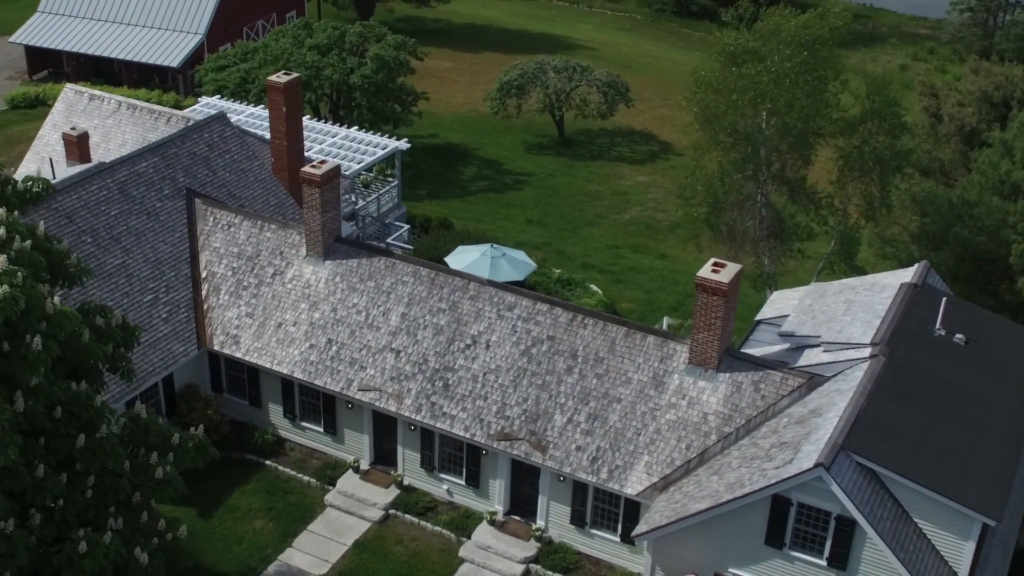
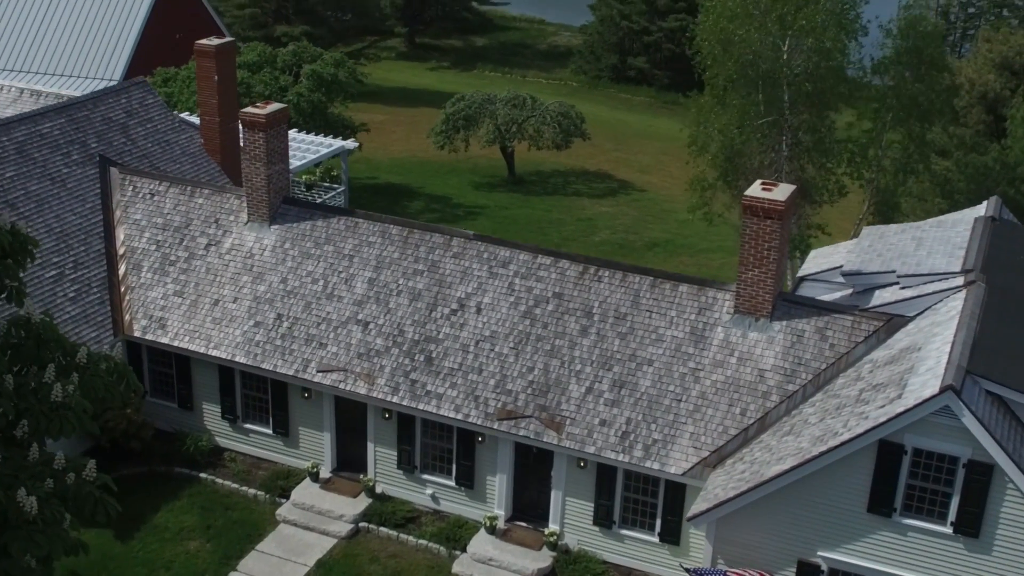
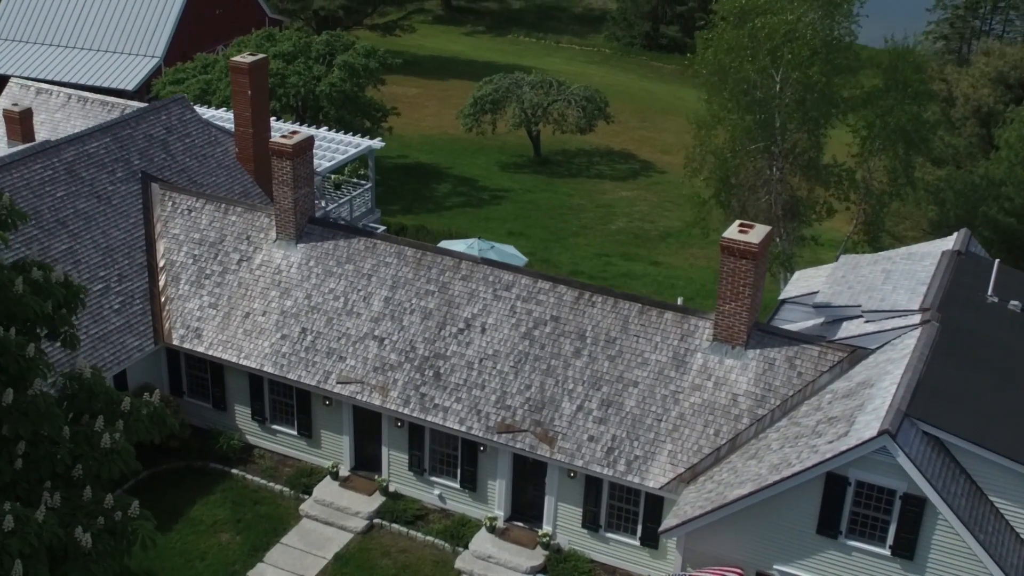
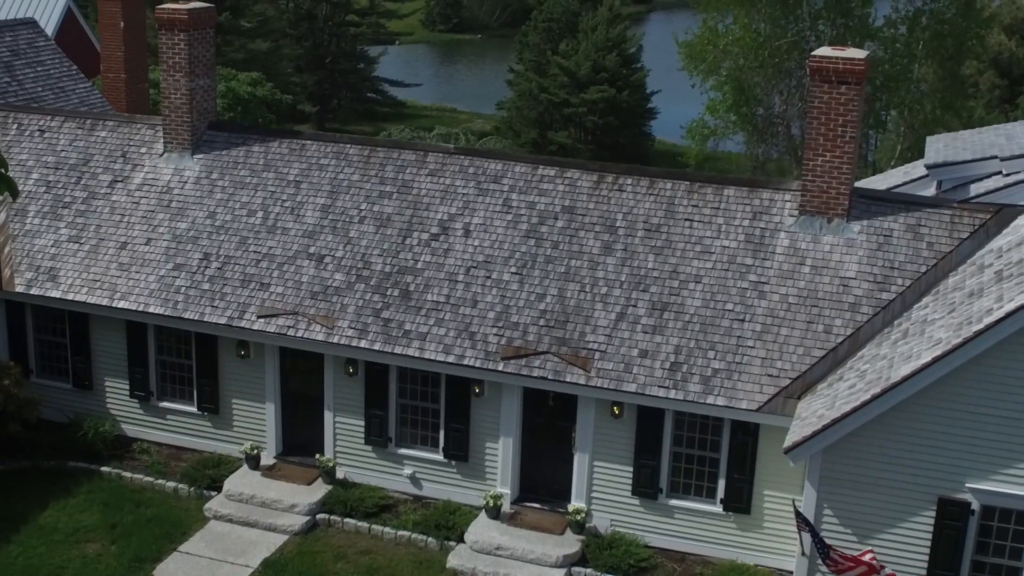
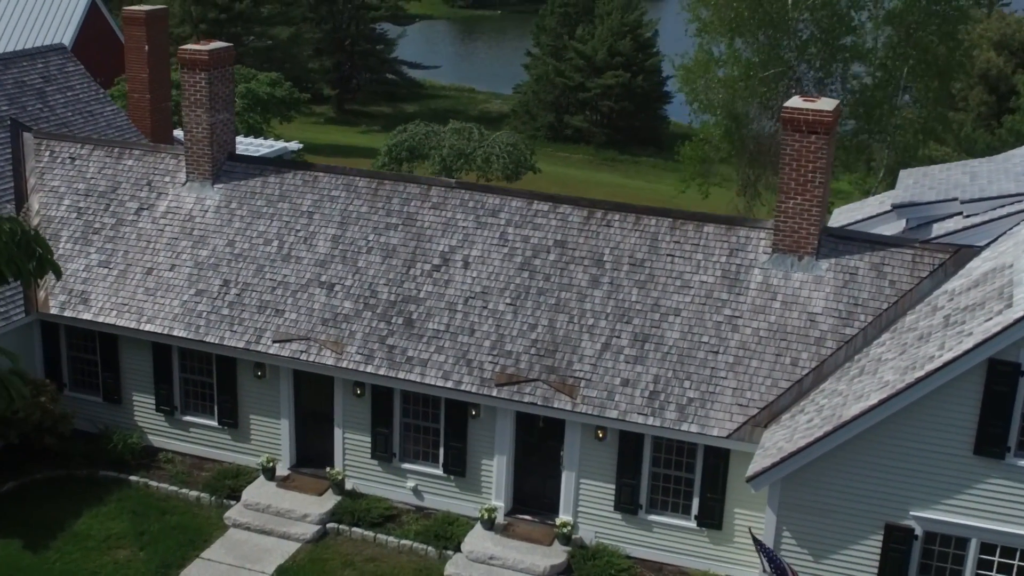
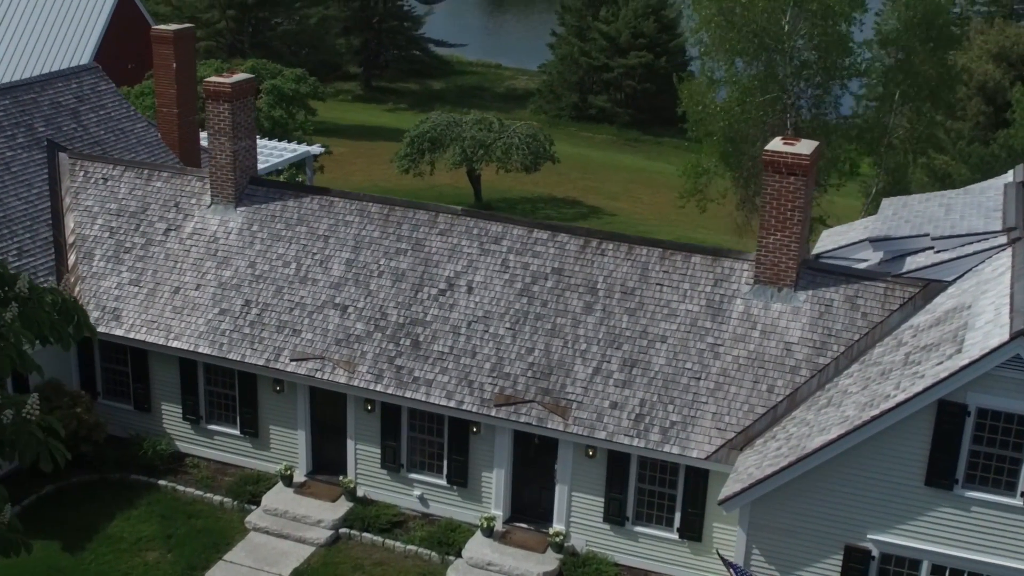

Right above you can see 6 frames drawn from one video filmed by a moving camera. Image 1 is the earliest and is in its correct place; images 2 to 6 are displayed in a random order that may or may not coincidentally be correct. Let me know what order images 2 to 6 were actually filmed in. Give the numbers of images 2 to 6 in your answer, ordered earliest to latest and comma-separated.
3, 2, 6, 5, 4
